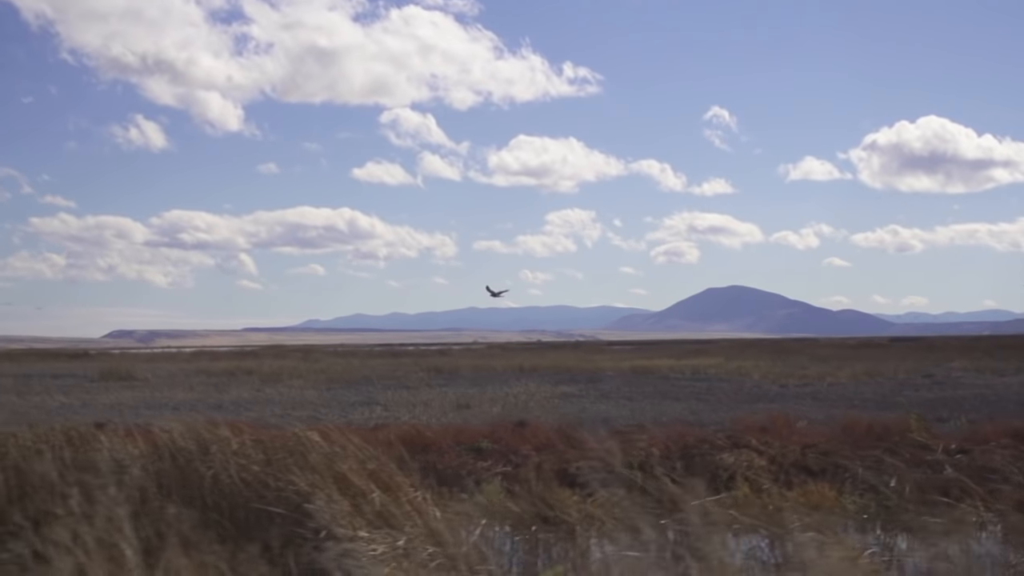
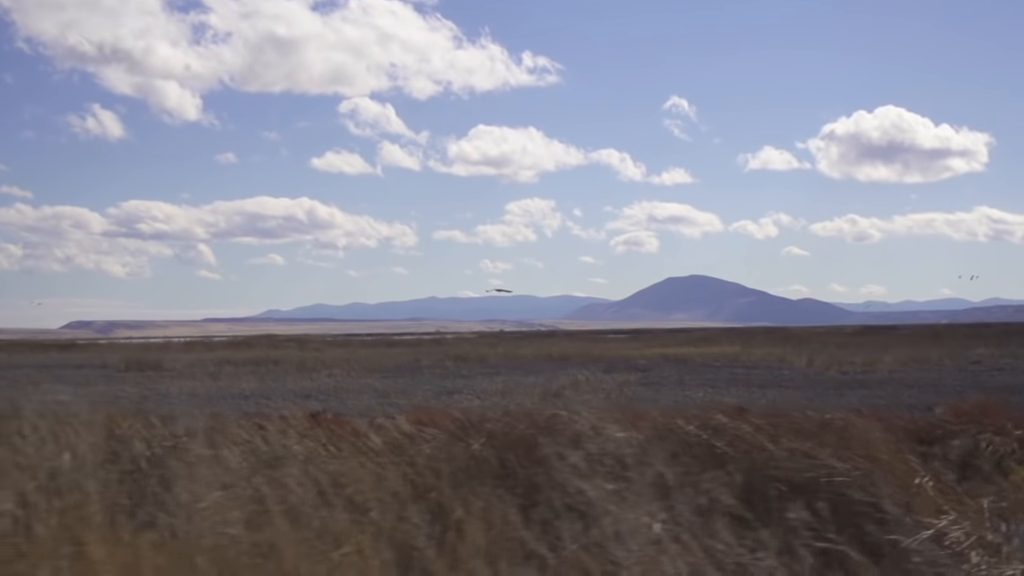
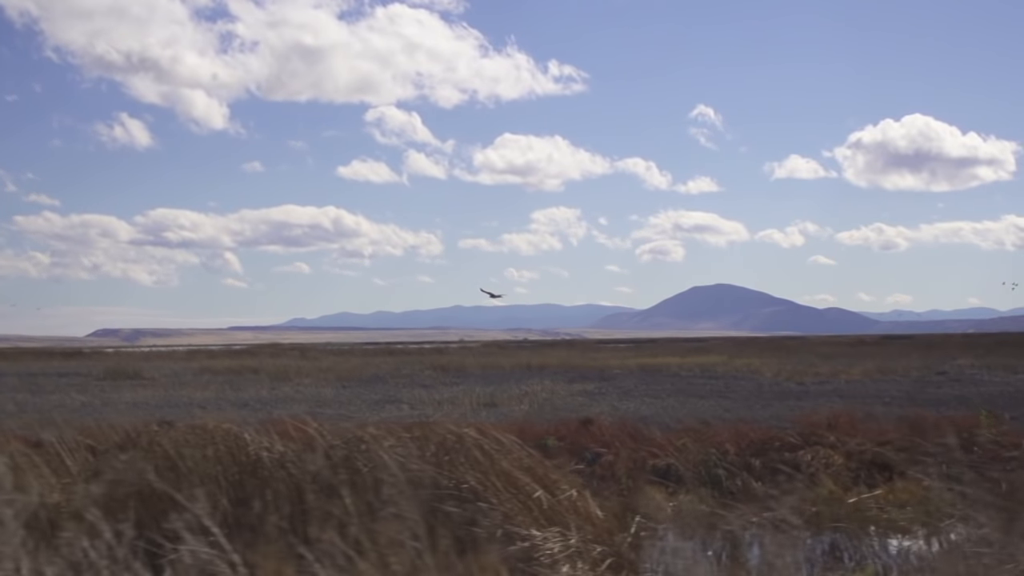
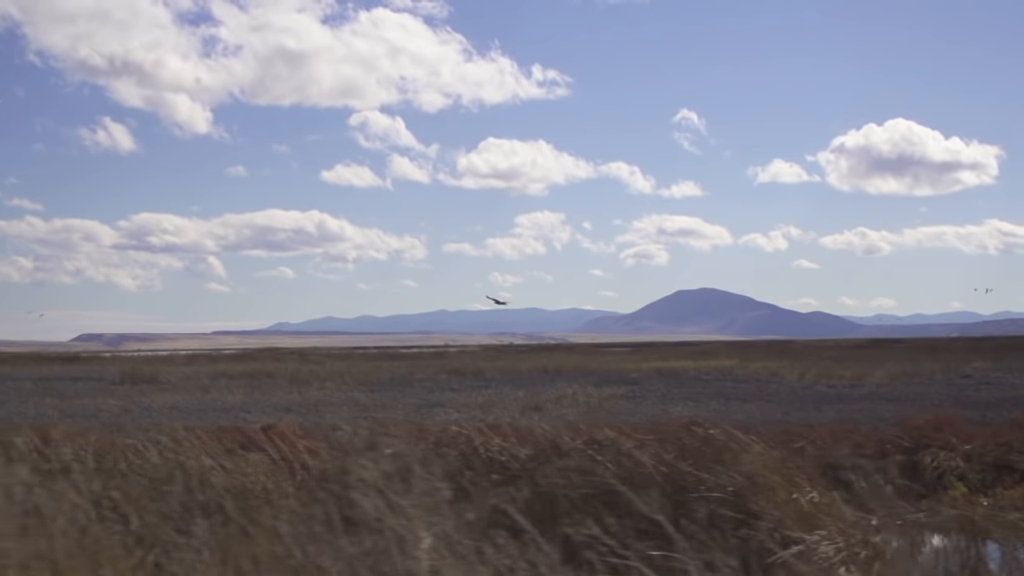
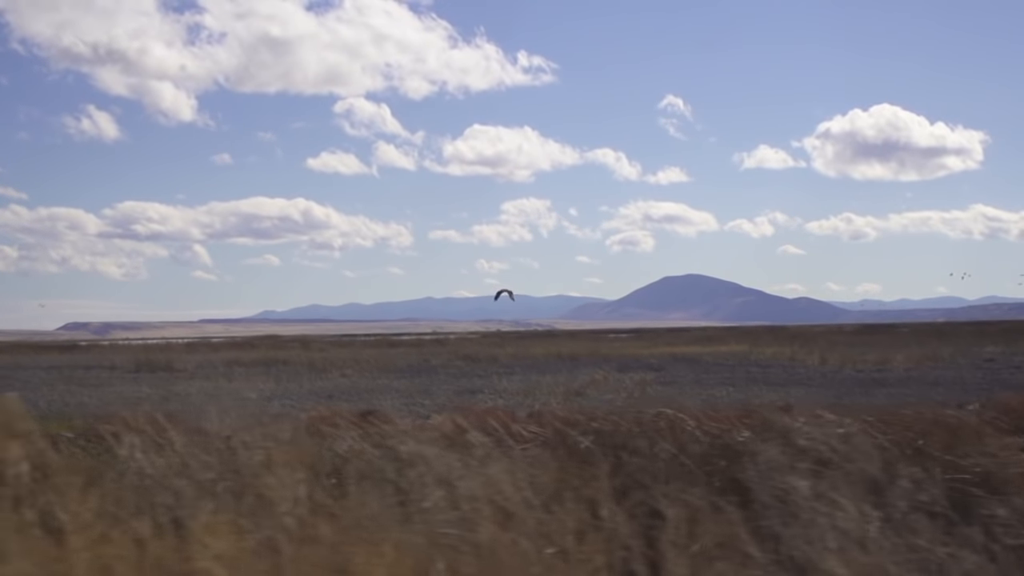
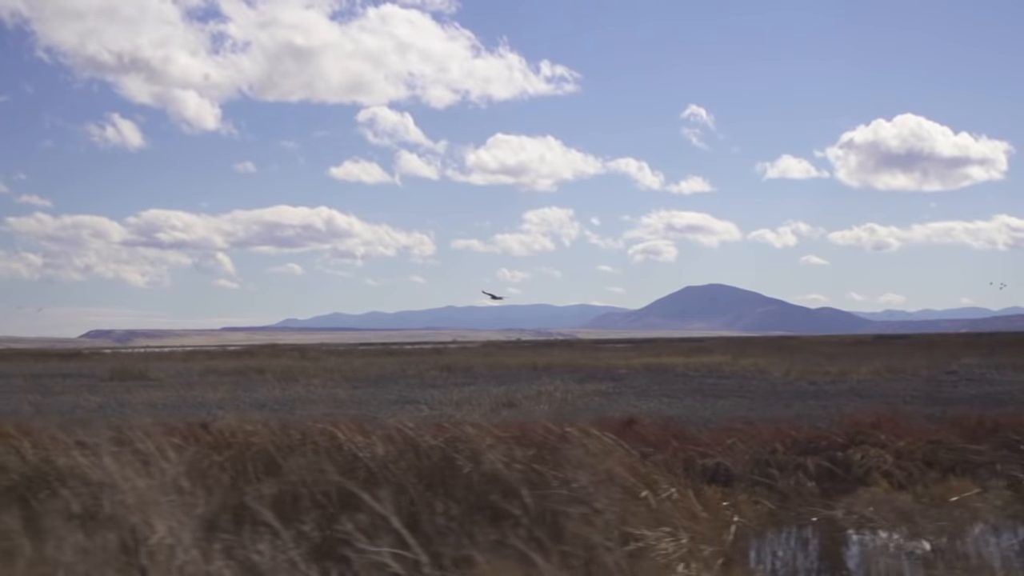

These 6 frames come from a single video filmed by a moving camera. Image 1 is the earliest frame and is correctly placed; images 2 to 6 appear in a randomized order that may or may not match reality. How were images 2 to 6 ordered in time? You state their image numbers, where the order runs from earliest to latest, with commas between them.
3, 6, 4, 2, 5
